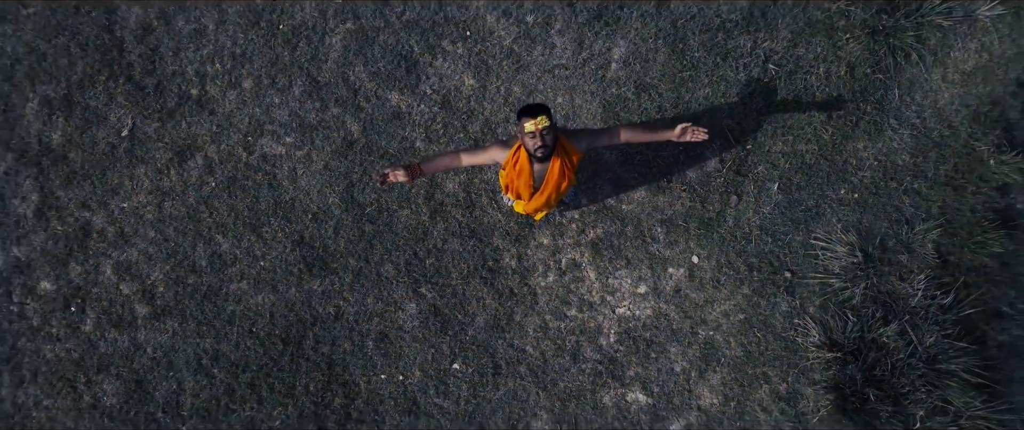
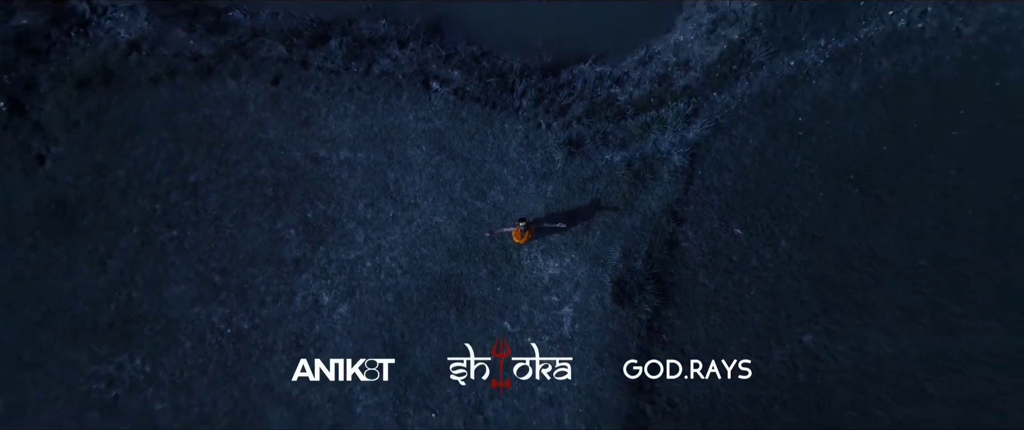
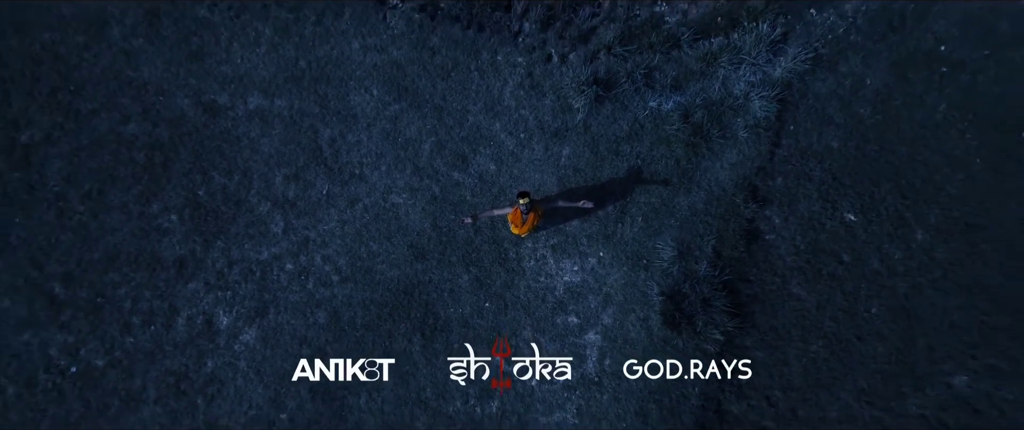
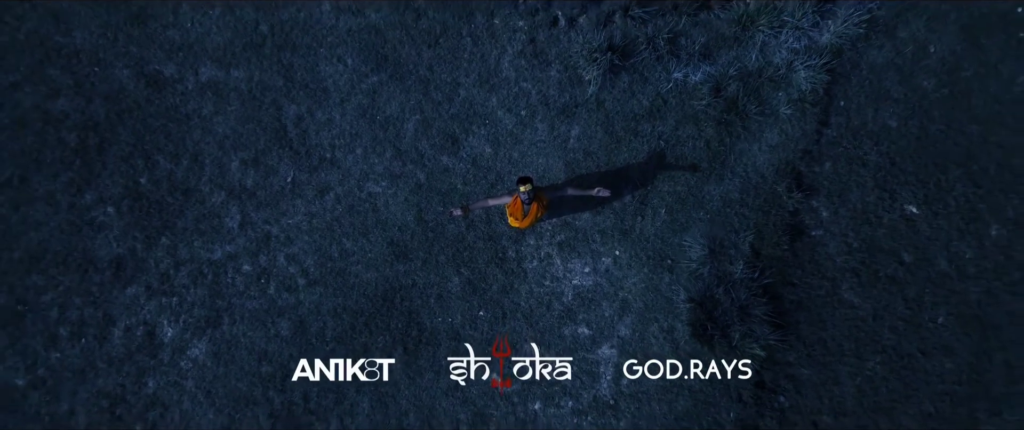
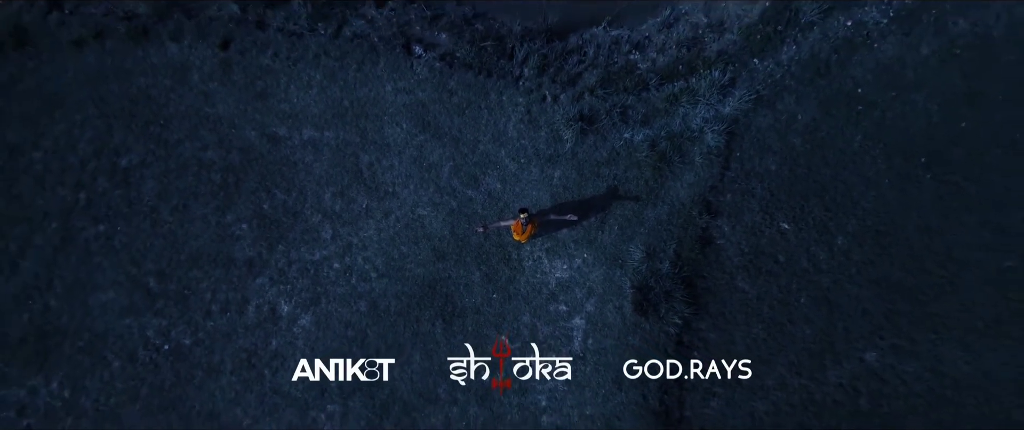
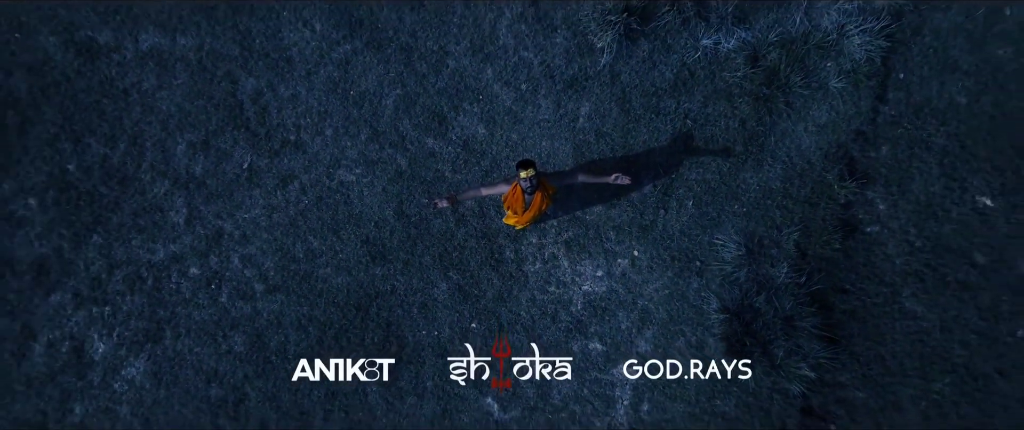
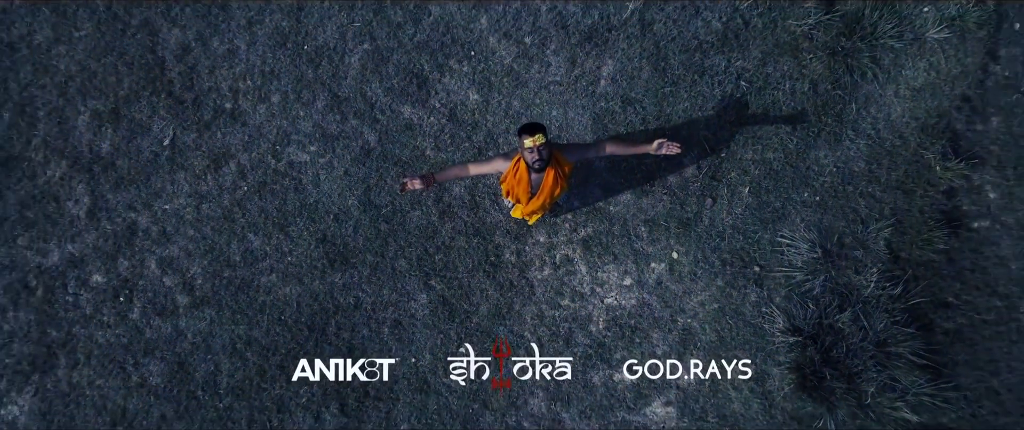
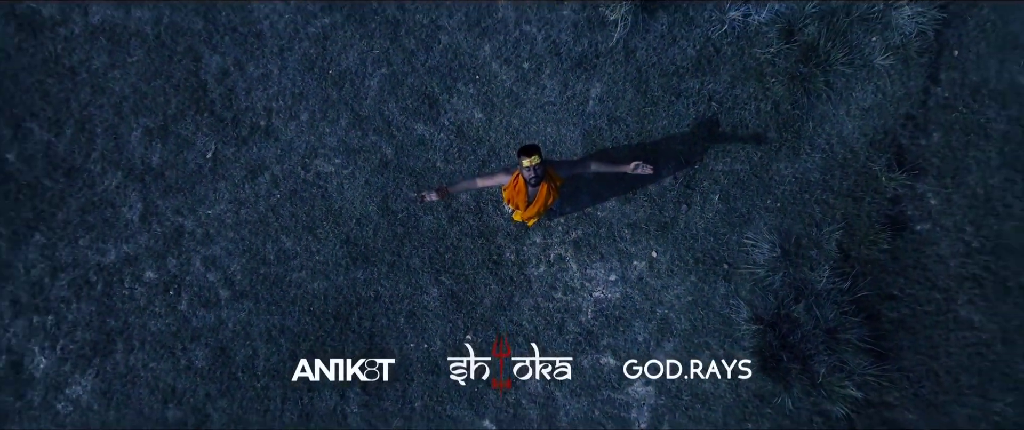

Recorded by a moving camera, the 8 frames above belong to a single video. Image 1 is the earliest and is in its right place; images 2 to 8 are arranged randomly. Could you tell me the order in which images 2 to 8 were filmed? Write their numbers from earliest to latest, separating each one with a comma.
7, 8, 6, 4, 3, 5, 2
